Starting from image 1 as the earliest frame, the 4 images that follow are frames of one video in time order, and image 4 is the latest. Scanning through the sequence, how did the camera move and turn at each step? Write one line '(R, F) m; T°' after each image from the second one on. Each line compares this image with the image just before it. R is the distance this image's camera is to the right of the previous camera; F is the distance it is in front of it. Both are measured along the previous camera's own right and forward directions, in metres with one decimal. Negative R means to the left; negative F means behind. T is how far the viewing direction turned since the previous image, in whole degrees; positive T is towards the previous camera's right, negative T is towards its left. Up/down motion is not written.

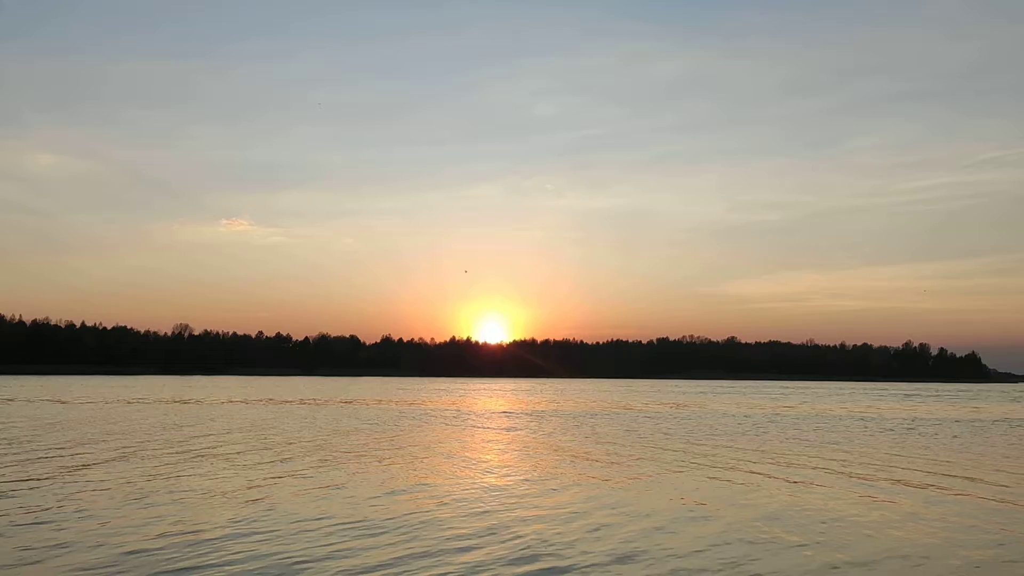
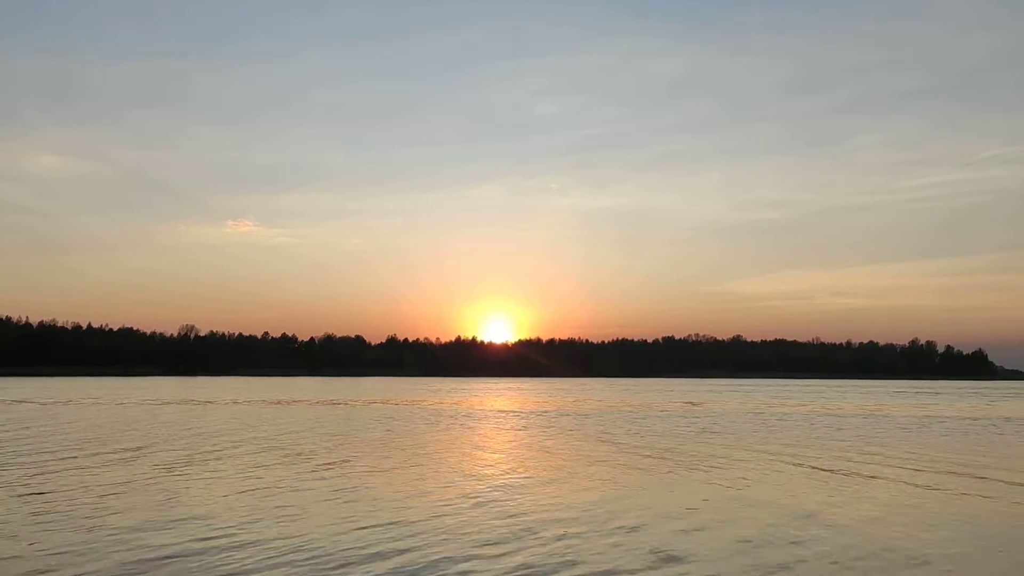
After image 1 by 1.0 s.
(-2.7, -0.5) m; 0°
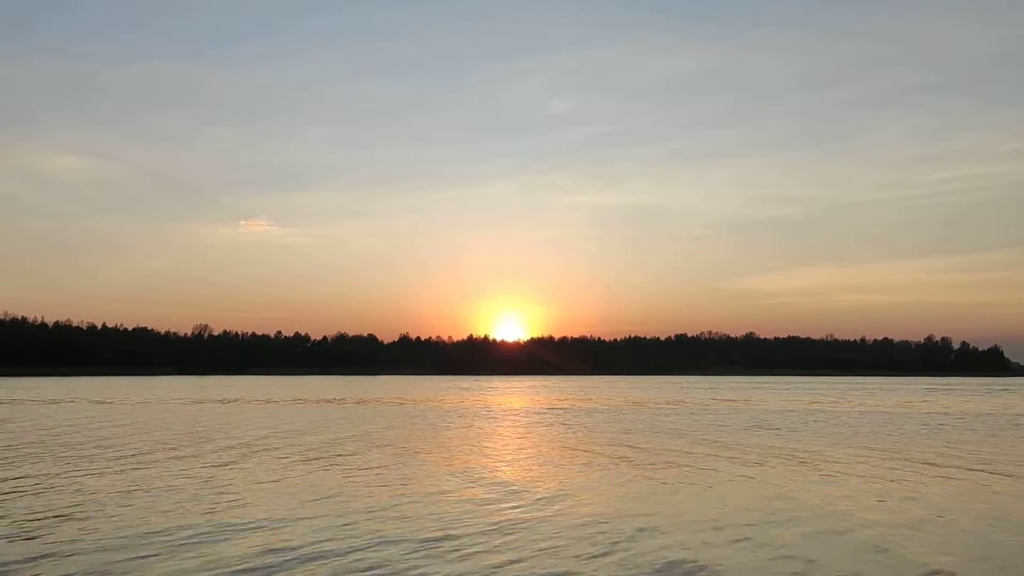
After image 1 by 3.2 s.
(-0.5, -2.3) m; -1°
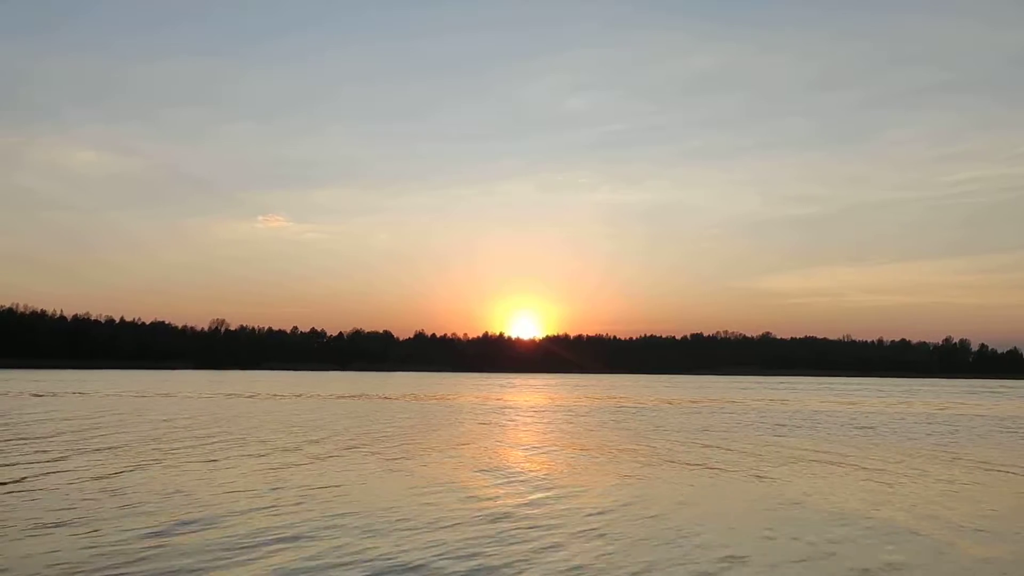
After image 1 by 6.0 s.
(0.0, 0.0) m; -1°
